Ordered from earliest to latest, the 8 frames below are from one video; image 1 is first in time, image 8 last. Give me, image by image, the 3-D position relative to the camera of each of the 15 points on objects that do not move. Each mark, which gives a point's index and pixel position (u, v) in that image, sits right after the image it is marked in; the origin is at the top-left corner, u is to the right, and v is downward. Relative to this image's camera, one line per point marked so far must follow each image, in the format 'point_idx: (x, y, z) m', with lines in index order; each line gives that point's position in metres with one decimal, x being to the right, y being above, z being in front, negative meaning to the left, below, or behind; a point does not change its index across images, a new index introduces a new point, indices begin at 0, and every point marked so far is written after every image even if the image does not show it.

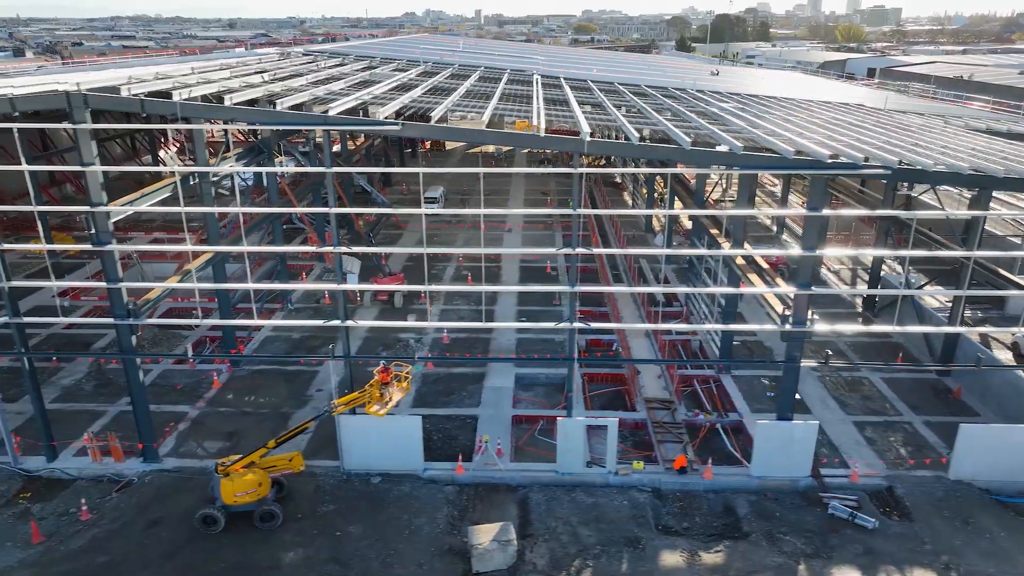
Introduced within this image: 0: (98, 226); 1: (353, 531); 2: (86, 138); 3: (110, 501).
0: (-7.6, +1.1, +13.0) m
1: (-2.8, -4.3, +12.3) m
2: (-7.4, +2.6, +12.3) m
3: (-7.6, -4.0, +13.1) m
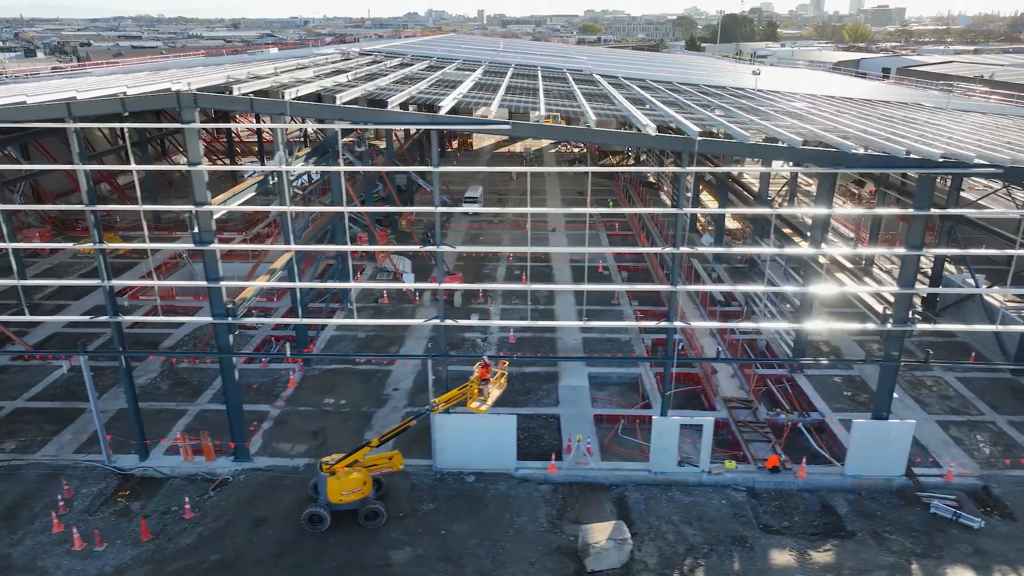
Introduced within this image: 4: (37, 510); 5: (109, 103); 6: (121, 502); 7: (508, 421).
0: (-5.7, +1.2, +13.0) m
1: (-1.0, -4.3, +12.3) m
2: (-5.5, +2.7, +12.3) m
3: (-5.7, -4.0, +13.2) m
4: (-8.8, -4.1, +12.9) m
5: (-6.9, +3.2, +12.1) m
6: (-7.5, -4.1, +13.2) m
7: (-0.1, -2.6, +13.7) m
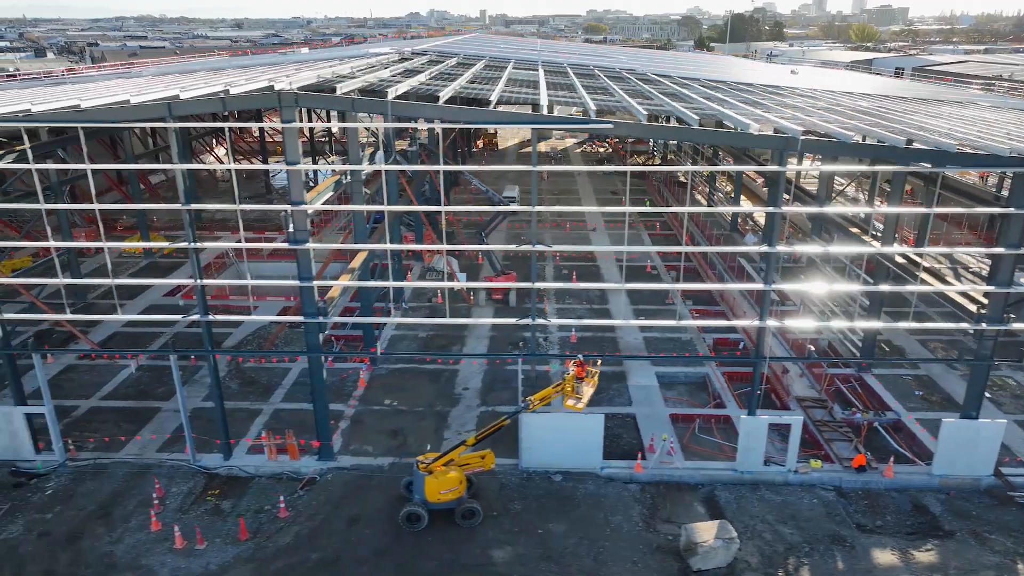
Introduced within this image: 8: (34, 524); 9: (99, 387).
0: (-4.0, +1.2, +13.0) m
1: (+0.8, -4.3, +12.3) m
2: (-3.8, +2.7, +12.3) m
3: (-4.0, -4.0, +13.2) m
4: (-7.1, -4.1, +12.9) m
5: (-5.1, +3.2, +12.1) m
6: (-5.7, -4.1, +13.2) m
7: (+1.7, -2.6, +13.7) m
8: (-8.6, -4.3, +12.5) m
9: (-10.2, -2.5, +17.2) m
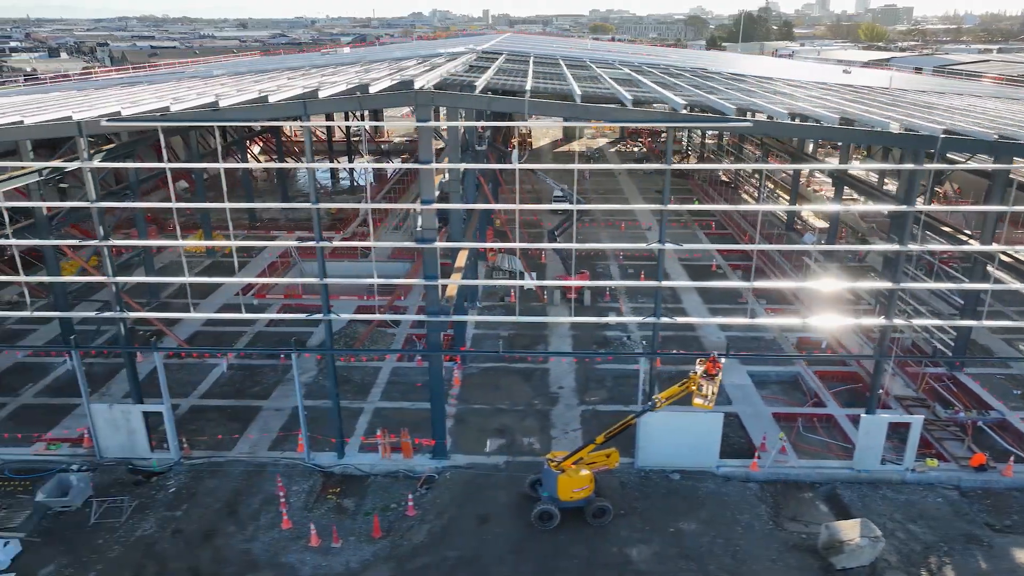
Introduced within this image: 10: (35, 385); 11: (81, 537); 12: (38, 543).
0: (-1.6, +1.2, +13.0) m
1: (+3.1, -4.3, +12.3) m
2: (-1.5, +2.7, +12.3) m
3: (-1.7, -4.0, +13.2) m
4: (-4.8, -4.1, +13.0) m
5: (-2.8, +3.3, +12.1) m
6: (-3.4, -4.0, +13.2) m
7: (+4.0, -2.6, +13.7) m
8: (-6.3, -4.2, +12.6) m
9: (-7.9, -2.4, +17.2) m
10: (-11.9, -2.4, +17.3) m
11: (-7.5, -4.4, +12.2) m
12: (-8.1, -4.4, +12.0) m
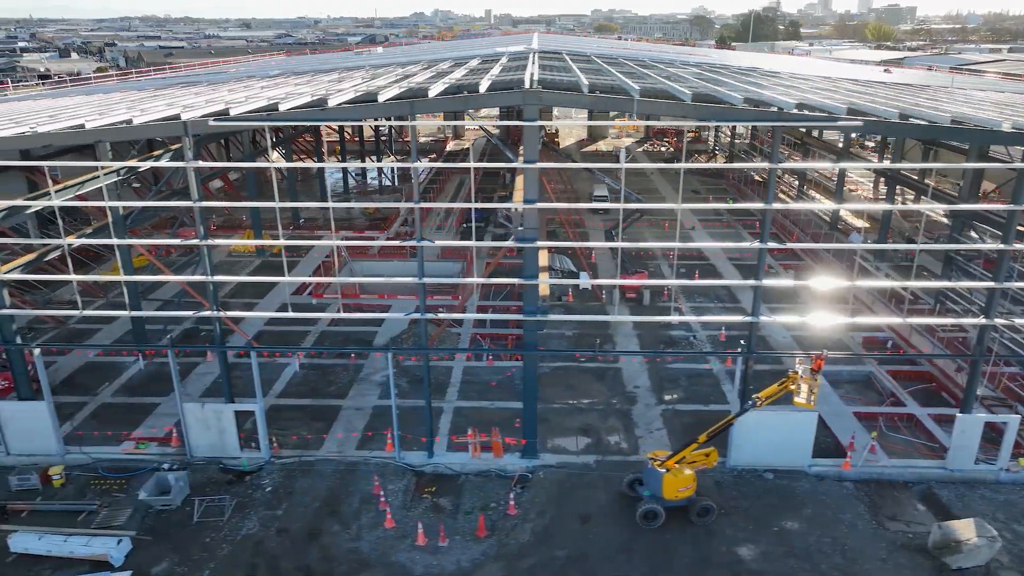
0: (+0.2, +1.2, +13.0) m
1: (+4.9, -4.2, +12.3) m
2: (+0.4, +2.7, +12.3) m
3: (+0.2, -4.0, +13.2) m
4: (-2.9, -4.1, +13.0) m
5: (-1.0, +3.3, +12.1) m
6: (-1.6, -4.0, +13.2) m
7: (+5.8, -2.6, +13.6) m
8: (-4.4, -4.2, +12.6) m
9: (-6.0, -2.4, +17.2) m
10: (-10.0, -2.4, +17.3) m
11: (-5.7, -4.4, +12.2) m
12: (-6.3, -4.4, +12.0) m
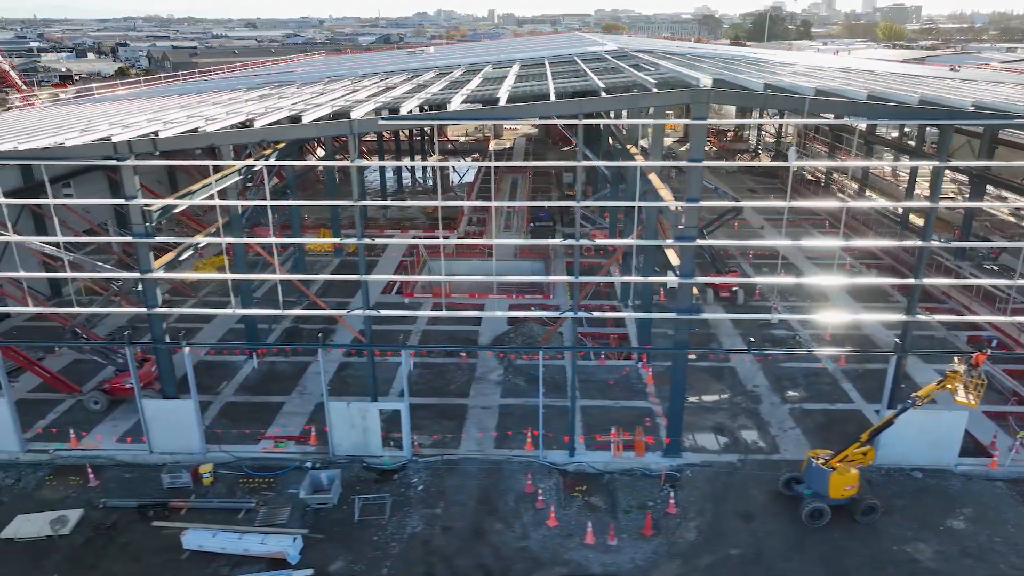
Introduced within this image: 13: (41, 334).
0: (+3.1, +1.2, +13.0) m
1: (+7.9, -4.2, +12.3) m
2: (+3.3, +2.8, +12.3) m
3: (+3.1, -3.9, +13.2) m
4: (0.0, -4.1, +13.0) m
5: (+2.0, +3.3, +12.1) m
6: (+1.4, -4.0, +13.2) m
7: (+8.8, -2.5, +13.6) m
8: (-1.5, -4.2, +12.6) m
9: (-3.1, -2.4, +17.2) m
10: (-7.1, -2.4, +17.4) m
11: (-2.8, -4.3, +12.2) m
12: (-3.4, -4.4, +12.0) m
13: (-13.0, -1.3, +19.2) m
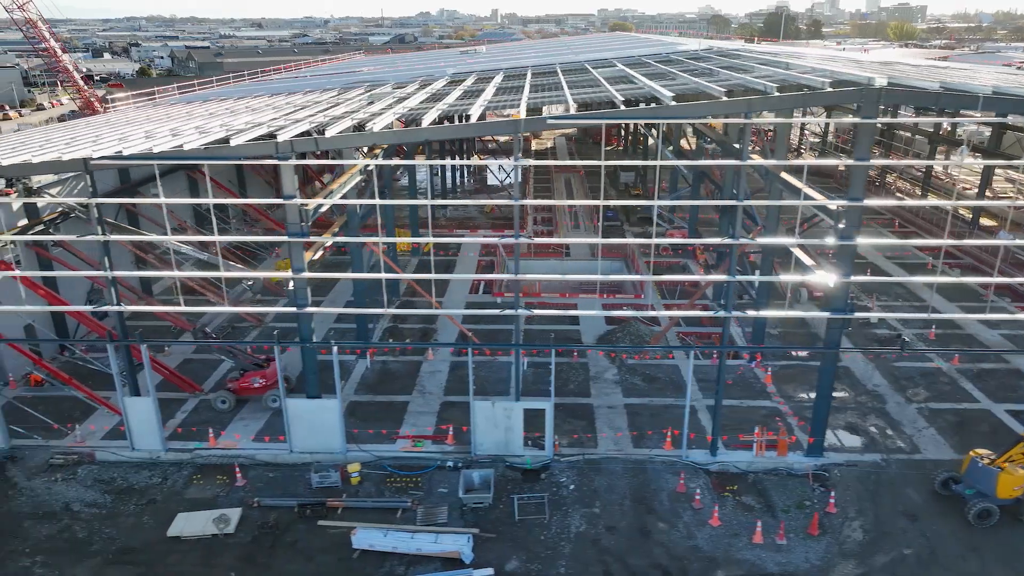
0: (+6.1, +1.3, +13.0) m
1: (+10.8, -4.2, +12.2) m
2: (+6.2, +2.8, +12.3) m
3: (+6.0, -3.9, +13.2) m
4: (+2.9, -4.0, +12.9) m
5: (+4.9, +3.3, +12.1) m
6: (+4.3, -4.0, +13.2) m
7: (+11.7, -2.5, +13.5) m
8: (+1.4, -4.2, +12.6) m
9: (-0.1, -2.4, +17.2) m
10: (-4.1, -2.4, +17.4) m
11: (+0.1, -4.3, +12.2) m
12: (-0.5, -4.4, +12.0) m
13: (-10.1, -1.2, +19.3) m
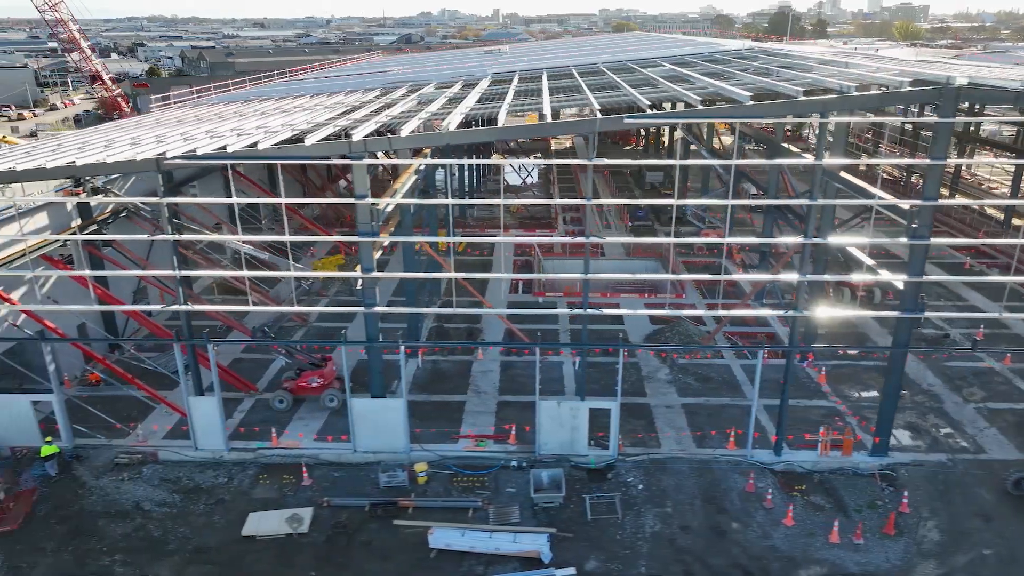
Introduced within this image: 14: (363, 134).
0: (+7.4, +1.3, +12.9) m
1: (+12.1, -4.2, +12.2) m
2: (+7.5, +2.8, +12.2) m
3: (+7.4, -3.9, +13.1) m
4: (+4.3, -4.0, +12.9) m
5: (+6.2, +3.3, +12.0) m
6: (+5.6, -4.0, +13.2) m
7: (+13.0, -2.5, +13.5) m
8: (+2.8, -4.2, +12.5) m
9: (+1.2, -2.3, +17.2) m
10: (-2.8, -2.4, +17.3) m
11: (+1.5, -4.3, +12.2) m
12: (+0.9, -4.3, +12.0) m
13: (-8.7, -1.2, +19.3) m
14: (-2.8, +2.9, +13.0) m
